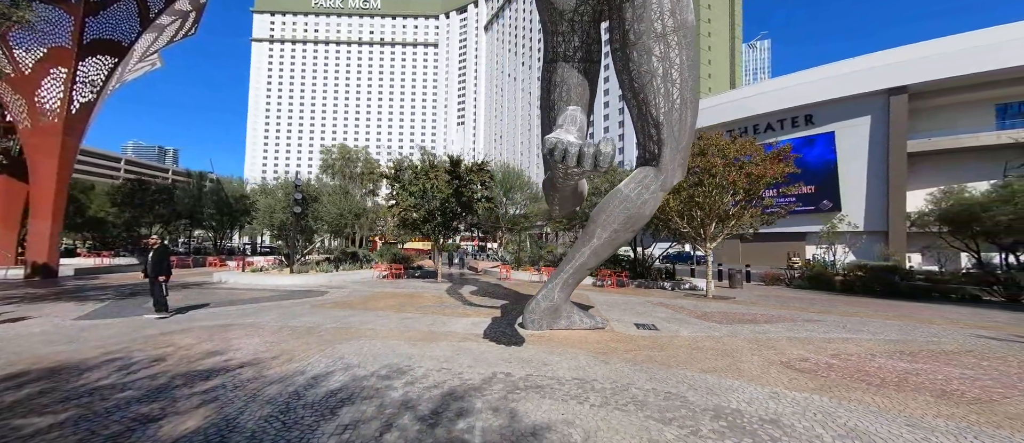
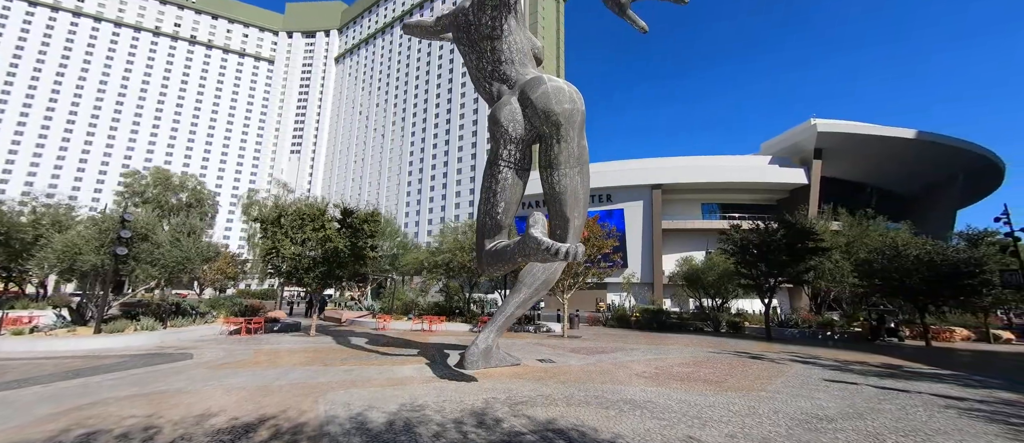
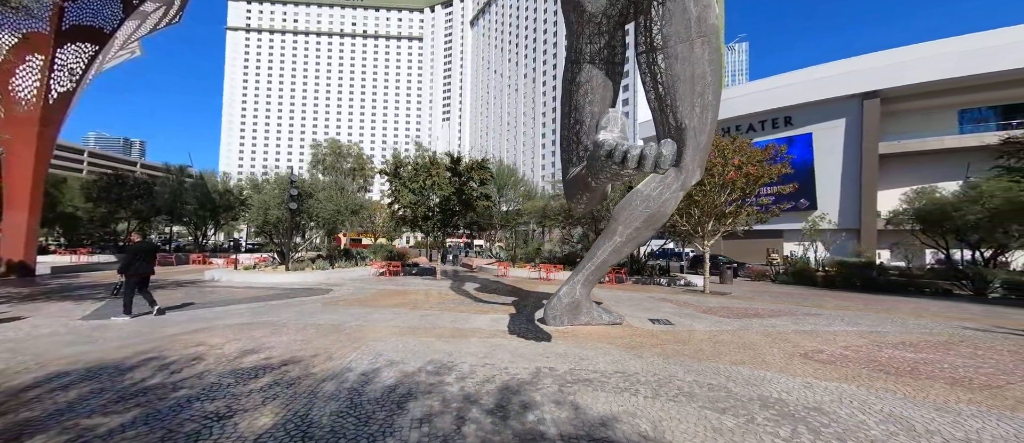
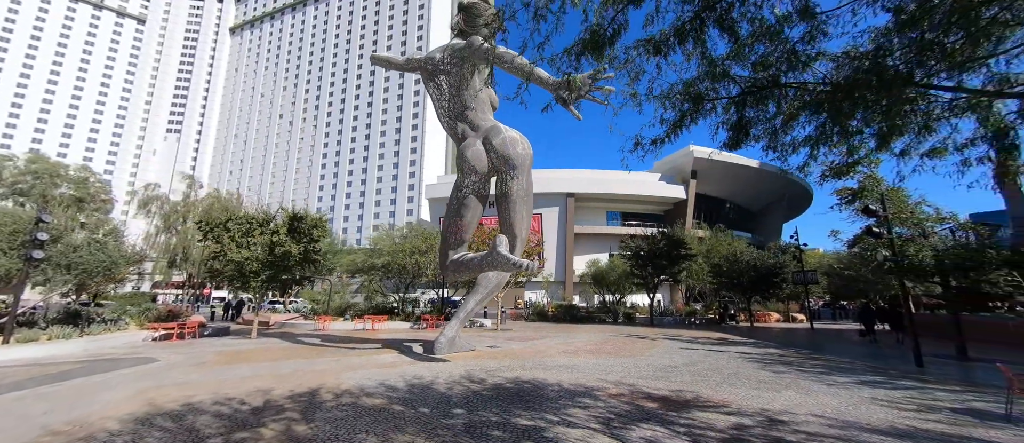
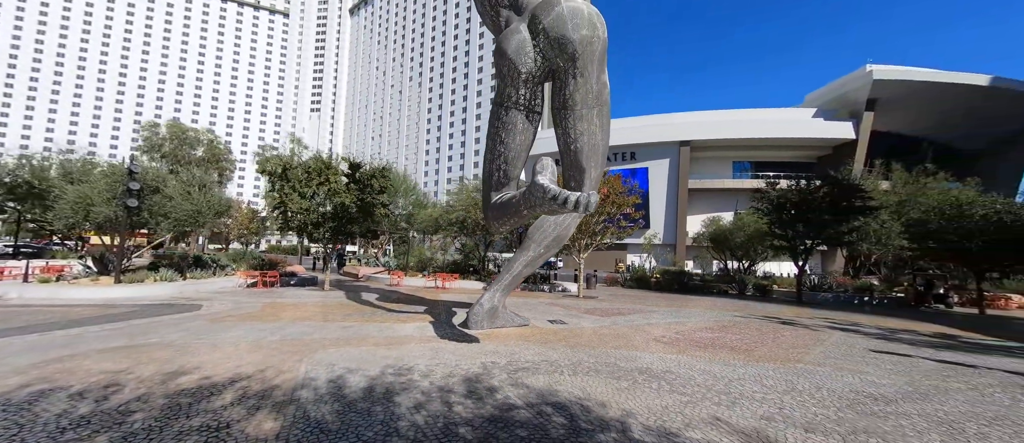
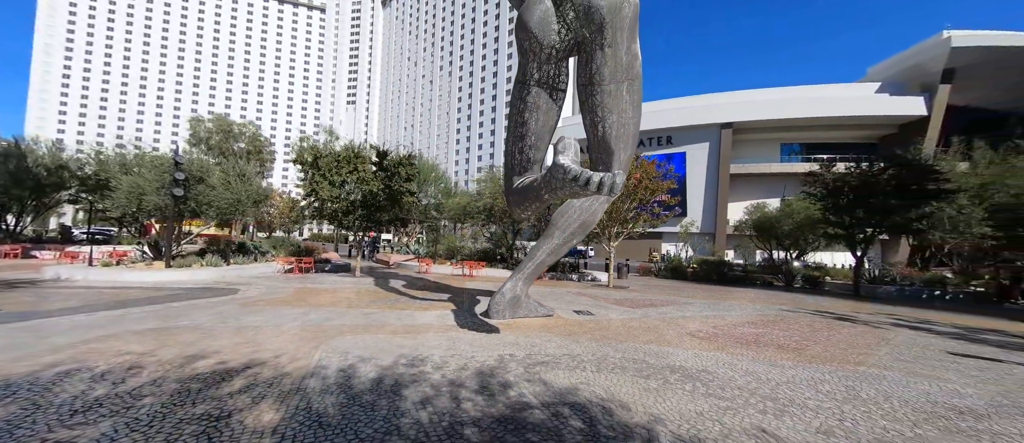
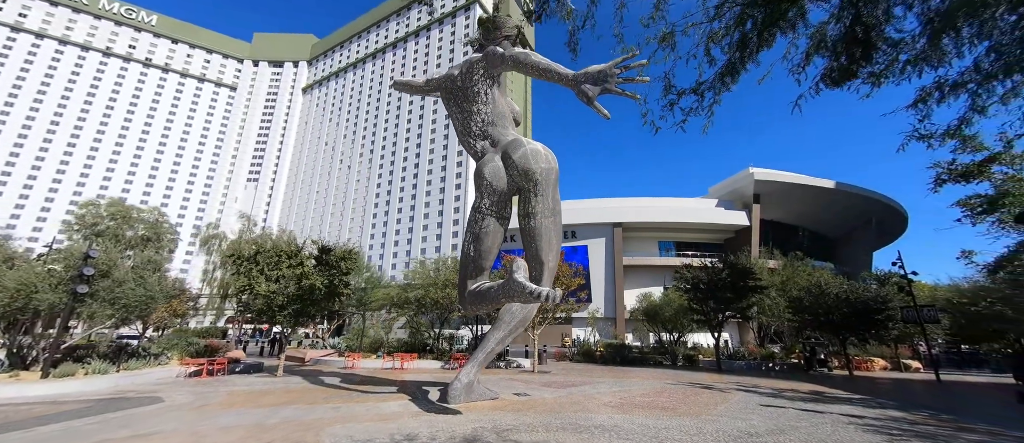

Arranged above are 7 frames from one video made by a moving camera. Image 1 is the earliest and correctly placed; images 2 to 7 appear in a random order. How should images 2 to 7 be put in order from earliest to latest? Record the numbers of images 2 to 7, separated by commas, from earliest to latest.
3, 6, 5, 2, 7, 4
